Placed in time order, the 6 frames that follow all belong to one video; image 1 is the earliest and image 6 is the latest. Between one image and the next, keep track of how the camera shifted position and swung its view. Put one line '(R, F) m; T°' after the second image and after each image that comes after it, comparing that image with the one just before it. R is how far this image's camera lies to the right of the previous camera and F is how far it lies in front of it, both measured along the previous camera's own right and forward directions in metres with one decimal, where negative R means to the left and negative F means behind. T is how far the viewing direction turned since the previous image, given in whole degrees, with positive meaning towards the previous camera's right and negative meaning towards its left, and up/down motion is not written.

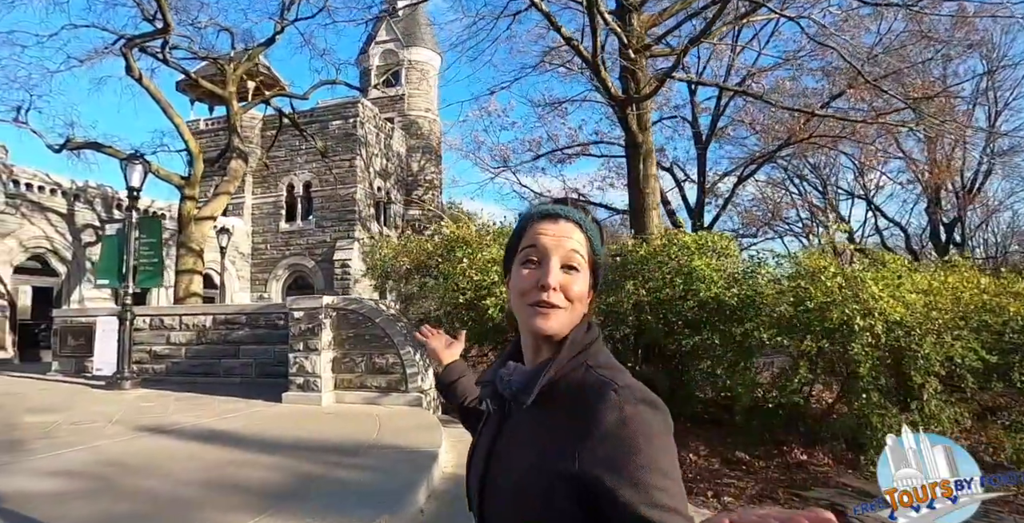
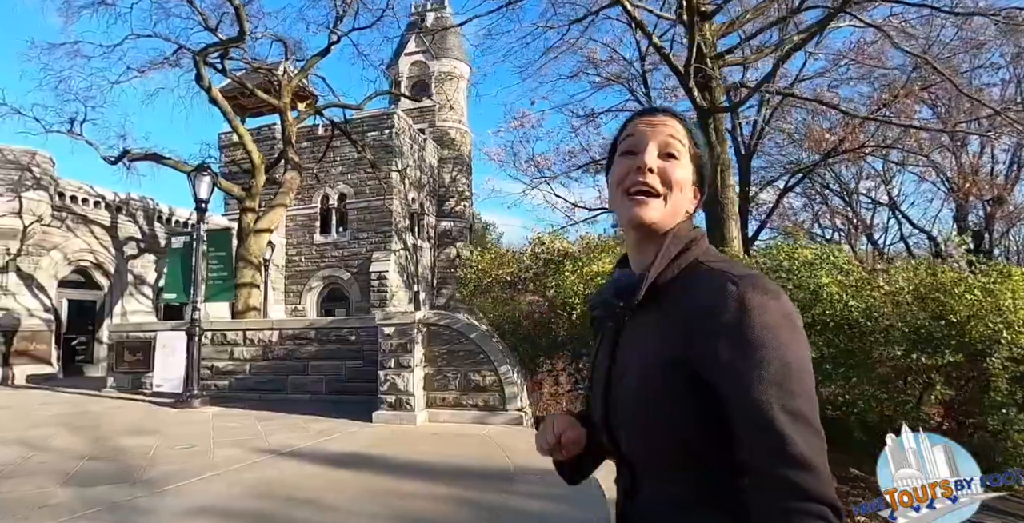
(-1.2, +0.2) m; 0°
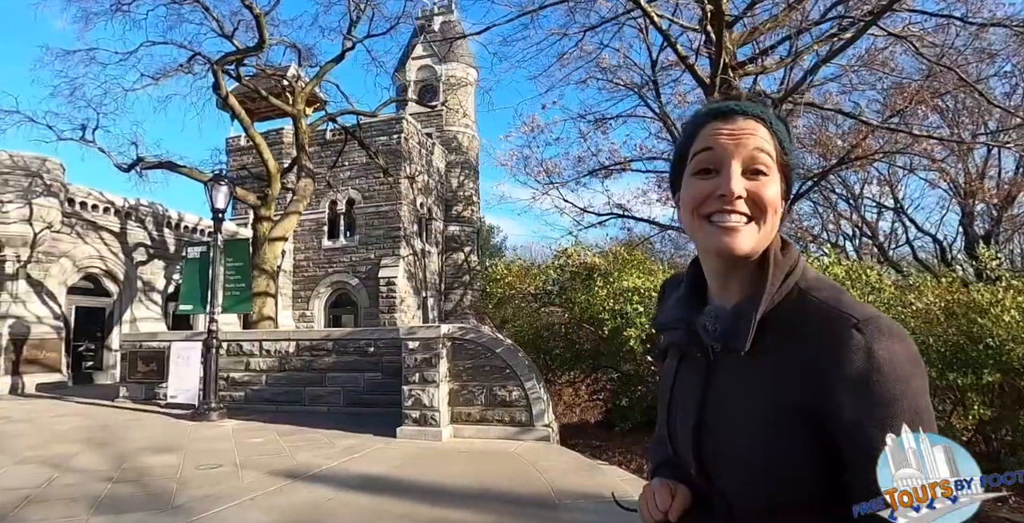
(-0.3, +0.1) m; 0°
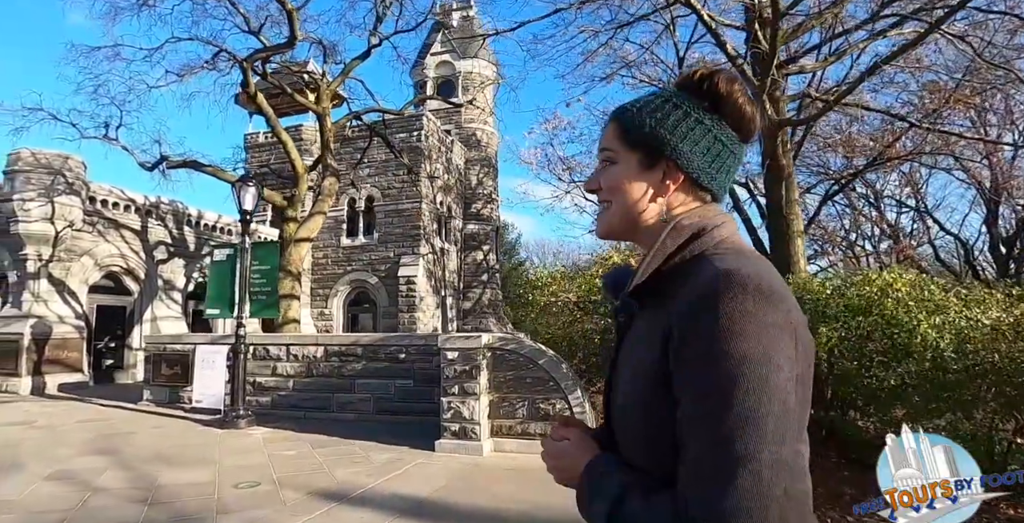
(-0.4, +0.3) m; -1°
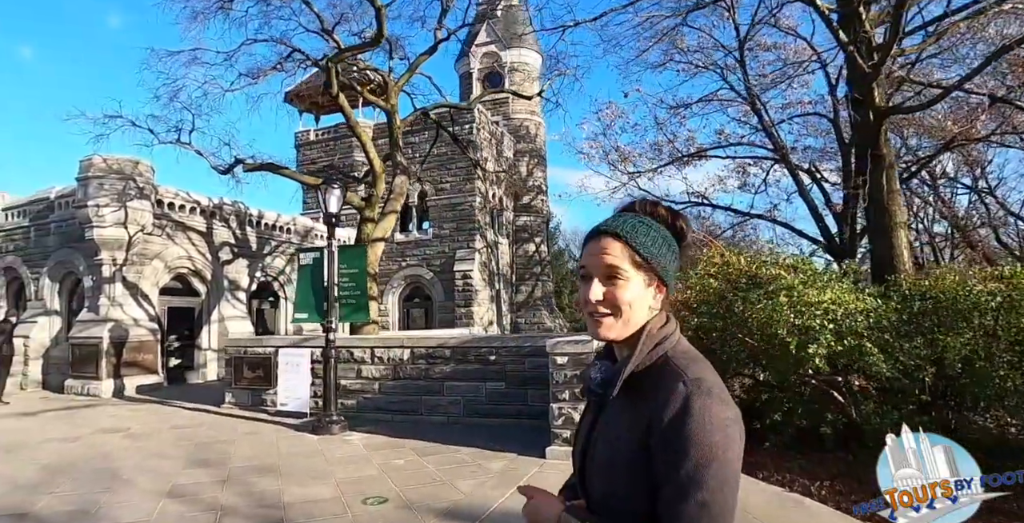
(-1.0, +0.2) m; -2°
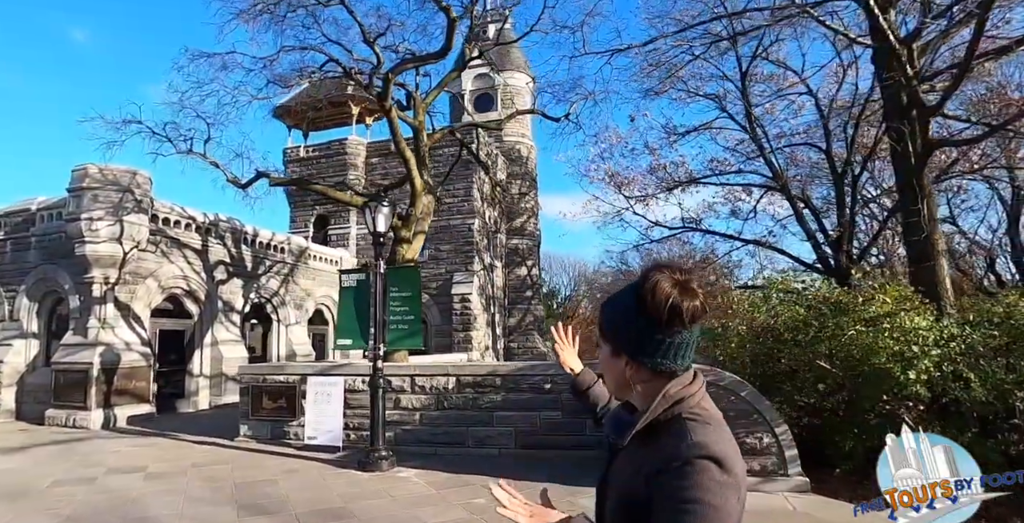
(-1.4, +0.4) m; +5°
